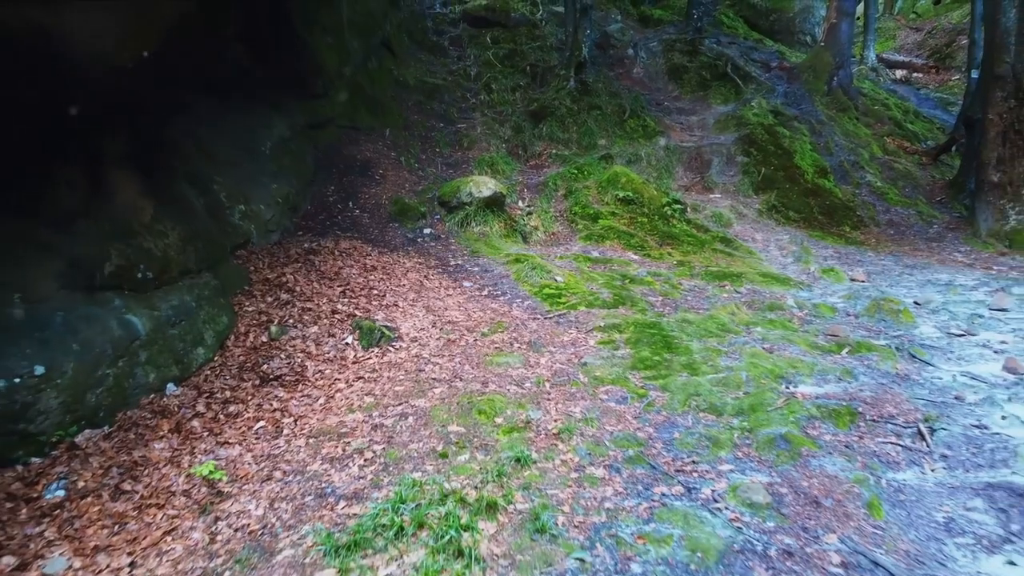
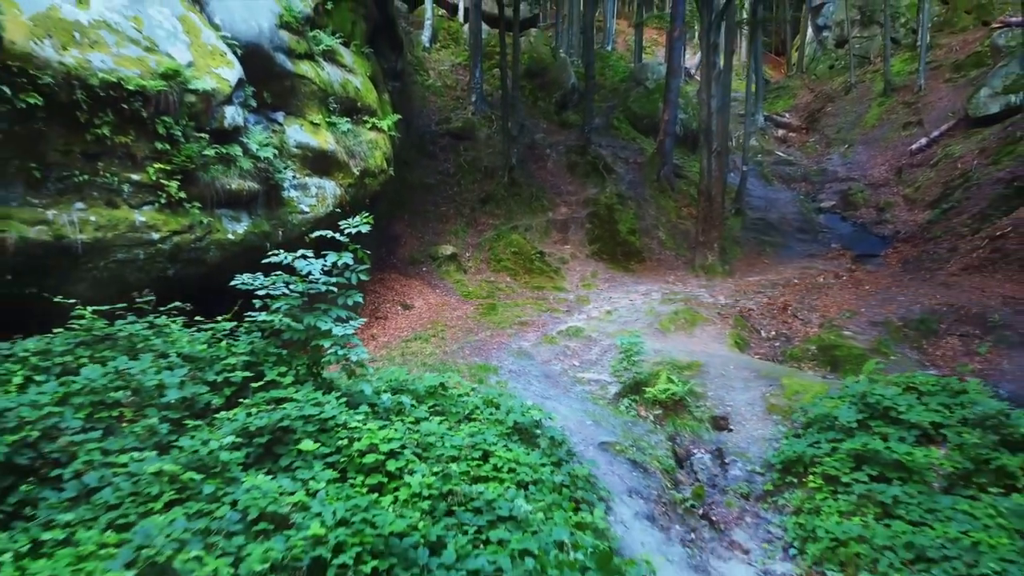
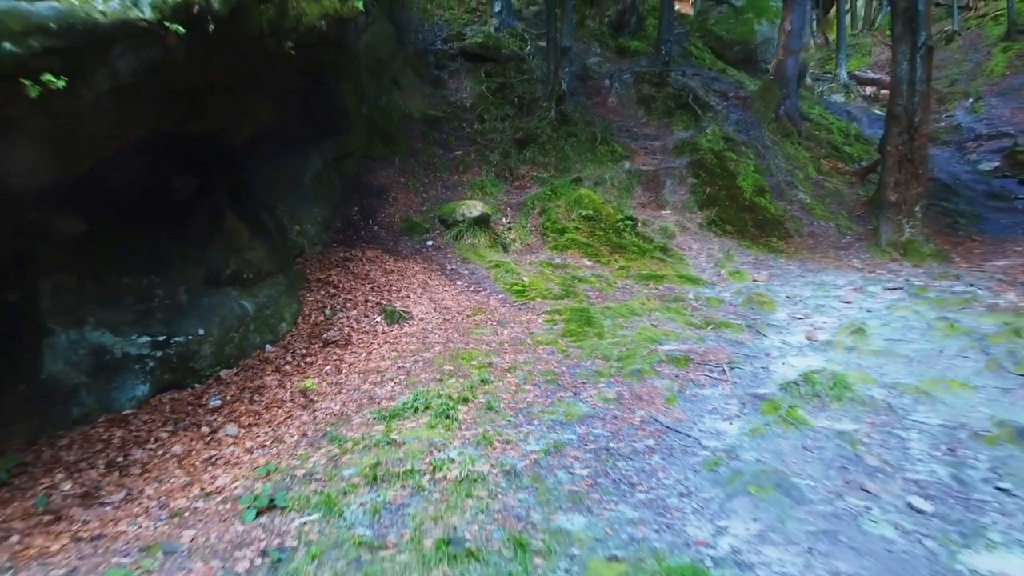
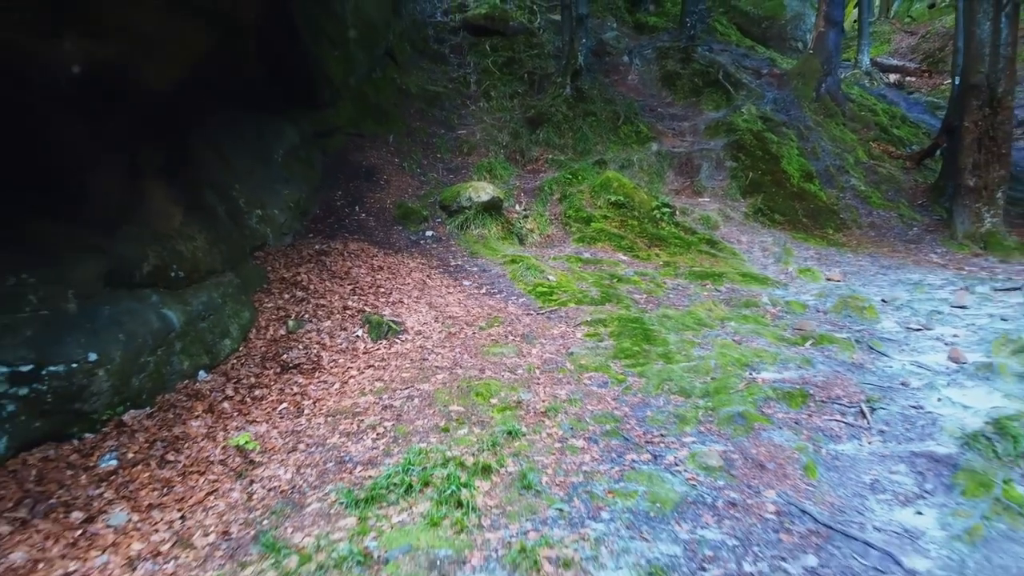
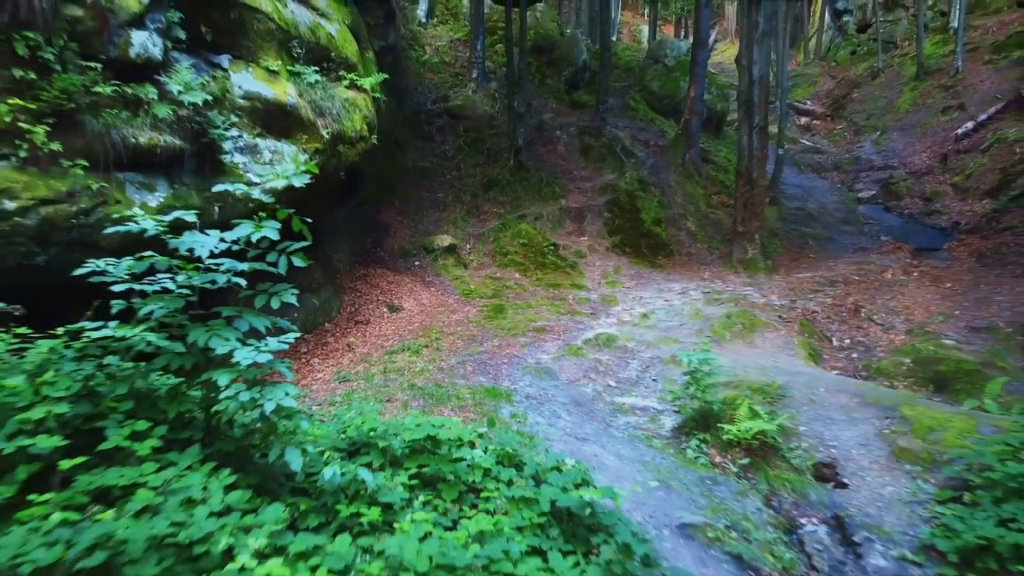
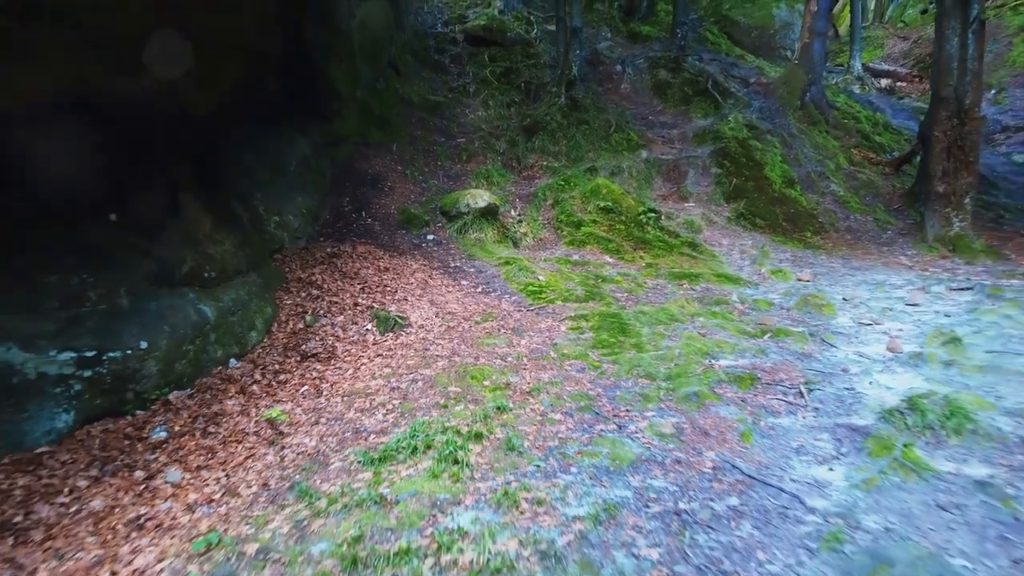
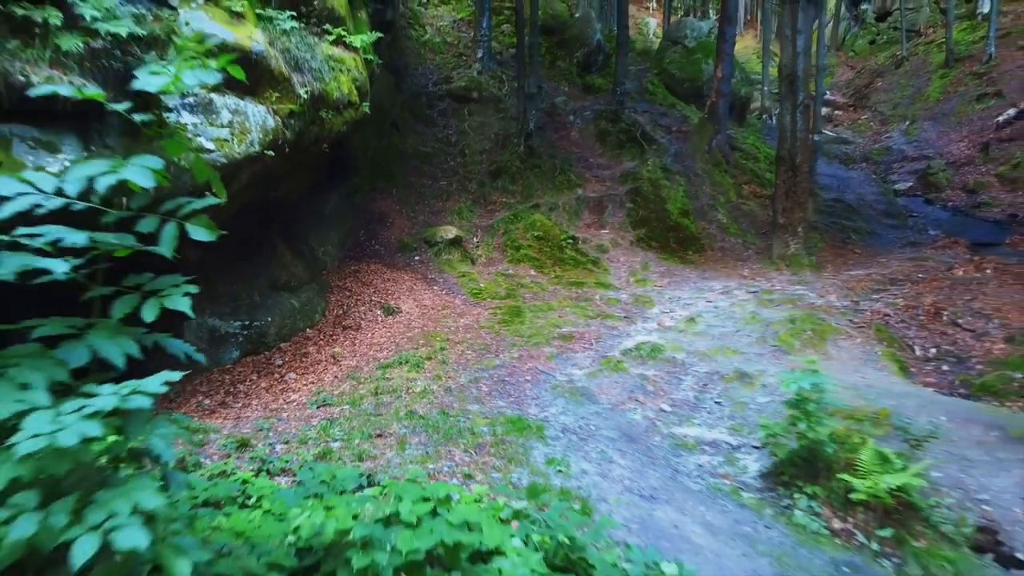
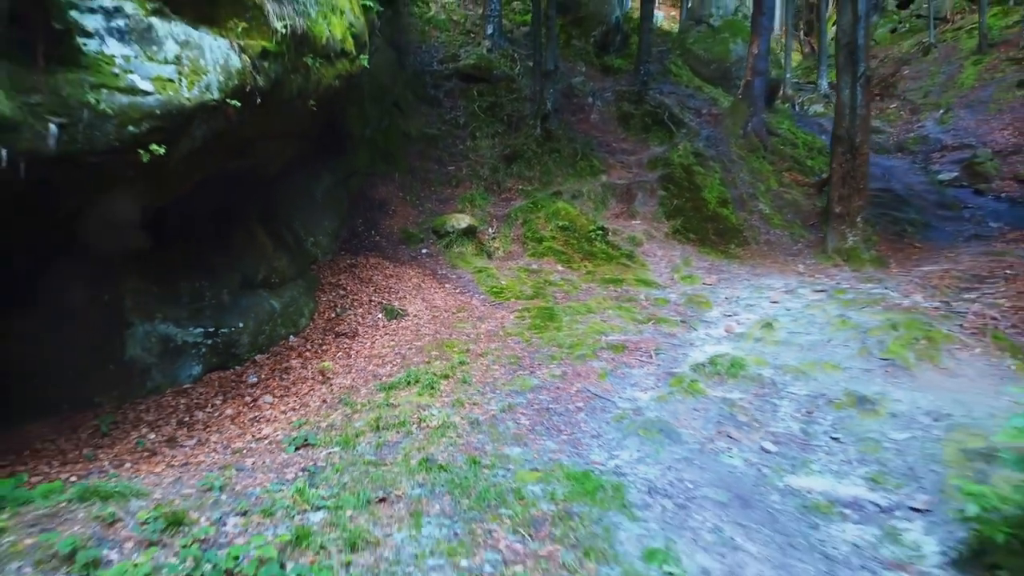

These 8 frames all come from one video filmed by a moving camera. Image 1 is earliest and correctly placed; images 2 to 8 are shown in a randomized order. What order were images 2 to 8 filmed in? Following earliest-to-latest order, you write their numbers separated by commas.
4, 6, 3, 8, 7, 5, 2
